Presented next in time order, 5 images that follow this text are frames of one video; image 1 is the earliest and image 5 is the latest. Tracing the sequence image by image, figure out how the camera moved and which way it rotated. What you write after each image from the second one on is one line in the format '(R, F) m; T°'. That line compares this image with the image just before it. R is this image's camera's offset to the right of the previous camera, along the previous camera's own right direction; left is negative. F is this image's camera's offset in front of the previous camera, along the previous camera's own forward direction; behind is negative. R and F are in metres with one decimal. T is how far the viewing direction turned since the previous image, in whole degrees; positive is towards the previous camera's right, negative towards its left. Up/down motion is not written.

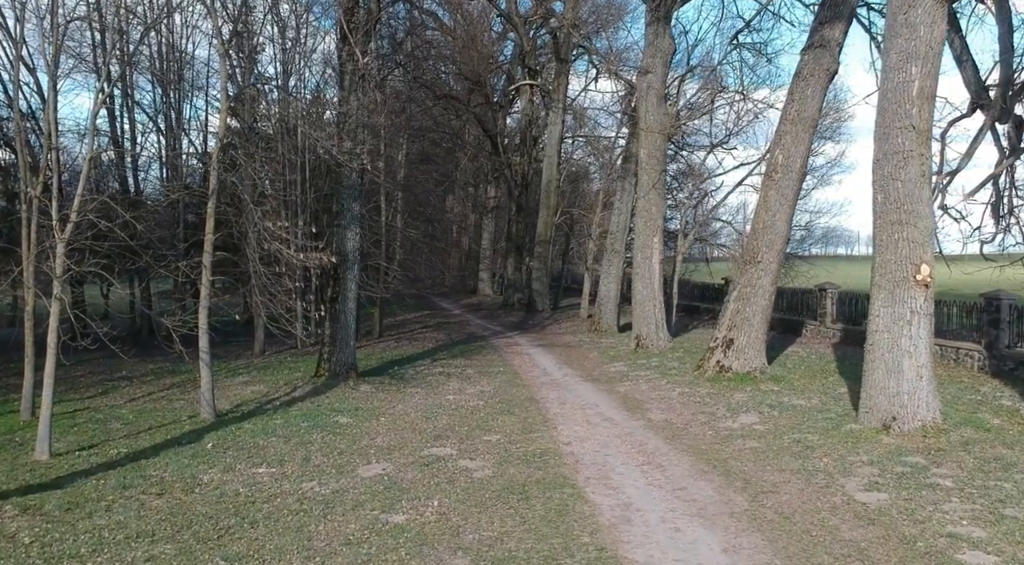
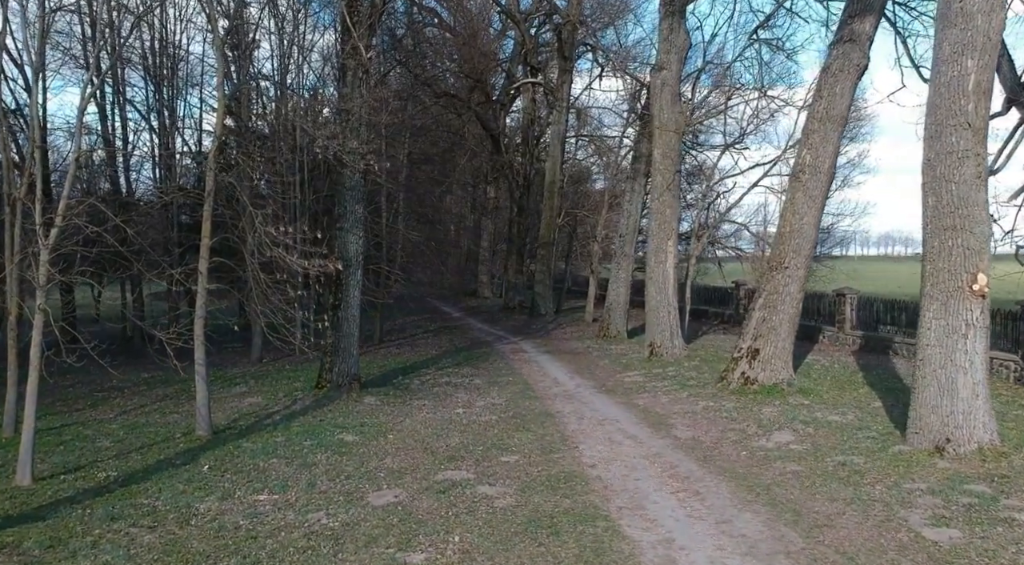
(-0.3, +0.6) m; 0°
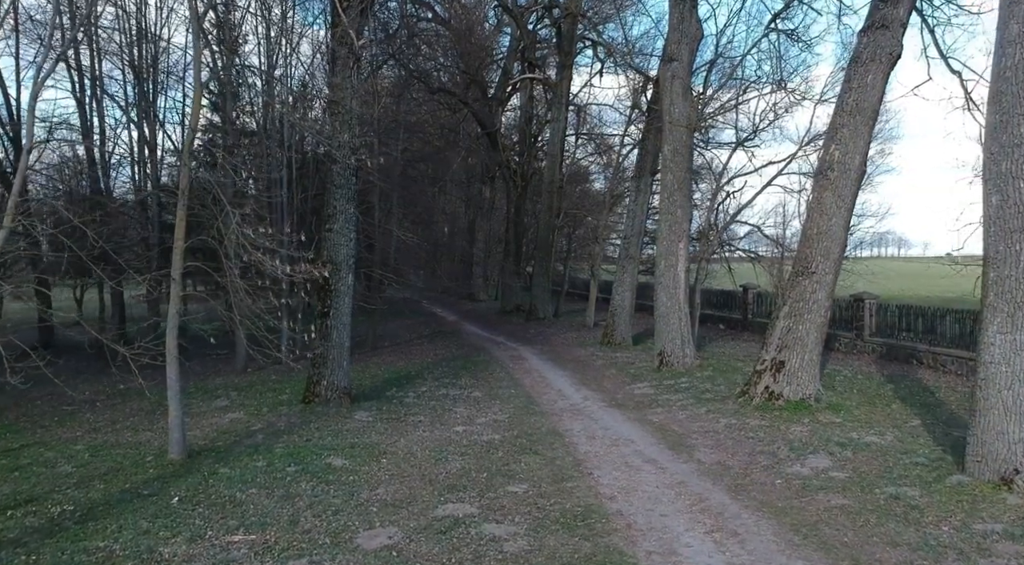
(-0.2, +0.9) m; +1°
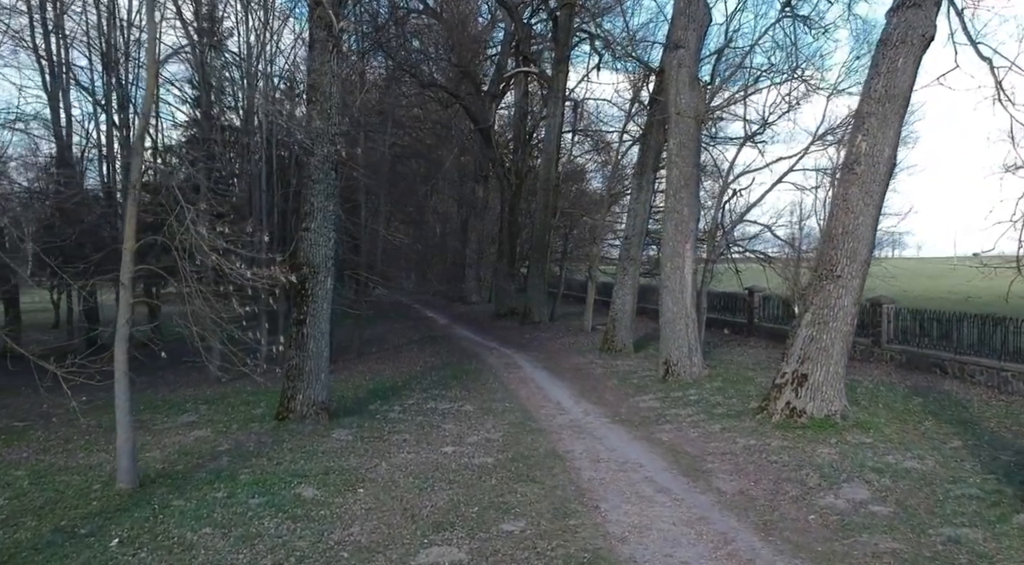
(0.0, +1.0) m; 0°
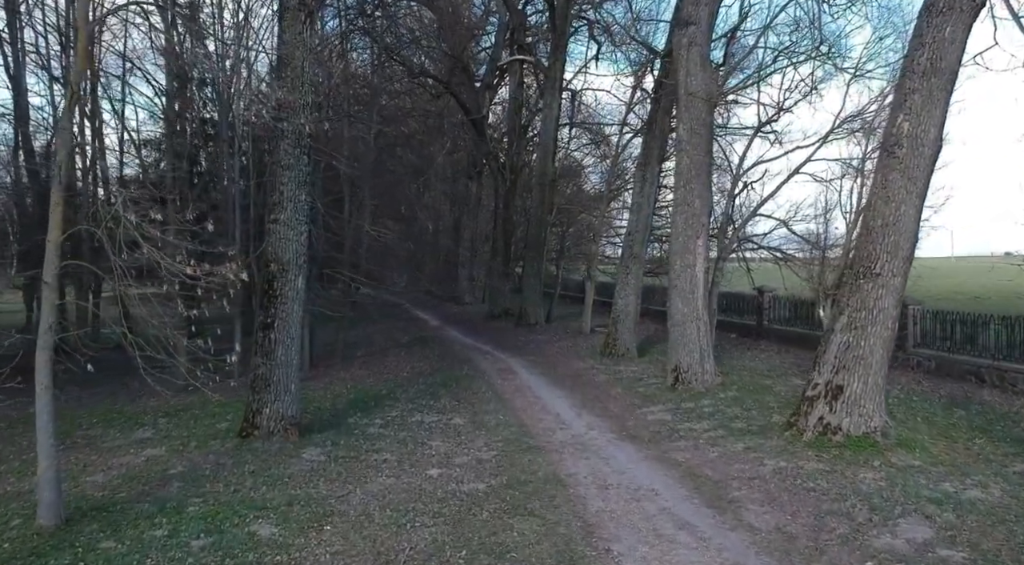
(0.0, +1.2) m; 0°
